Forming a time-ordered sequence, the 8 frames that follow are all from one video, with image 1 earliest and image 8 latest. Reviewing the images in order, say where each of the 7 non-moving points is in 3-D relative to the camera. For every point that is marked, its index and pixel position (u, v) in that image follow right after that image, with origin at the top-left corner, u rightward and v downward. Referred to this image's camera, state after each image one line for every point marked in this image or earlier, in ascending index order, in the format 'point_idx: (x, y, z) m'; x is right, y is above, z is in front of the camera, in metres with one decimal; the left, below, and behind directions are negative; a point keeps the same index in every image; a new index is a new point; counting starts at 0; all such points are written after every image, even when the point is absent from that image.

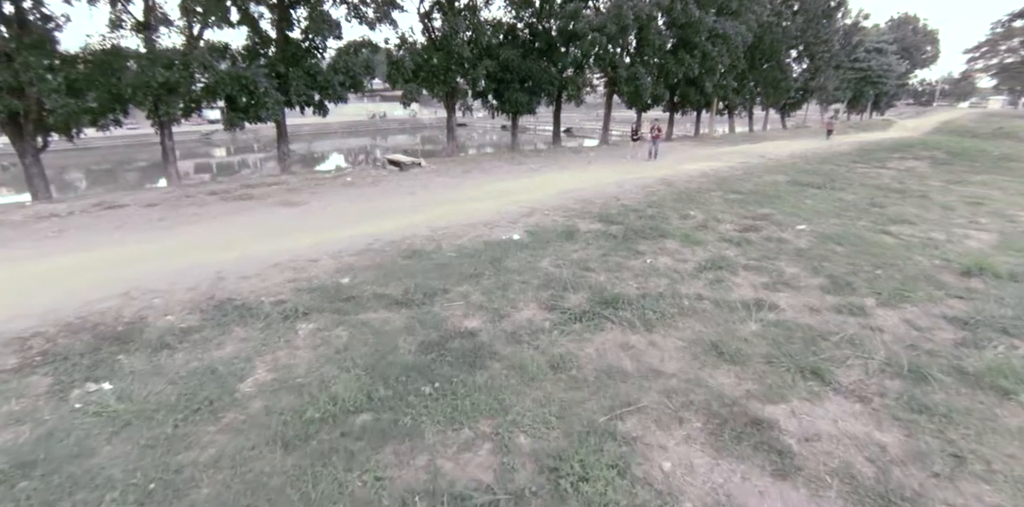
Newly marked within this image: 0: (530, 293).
0: (+0.2, -0.4, +5.2) m
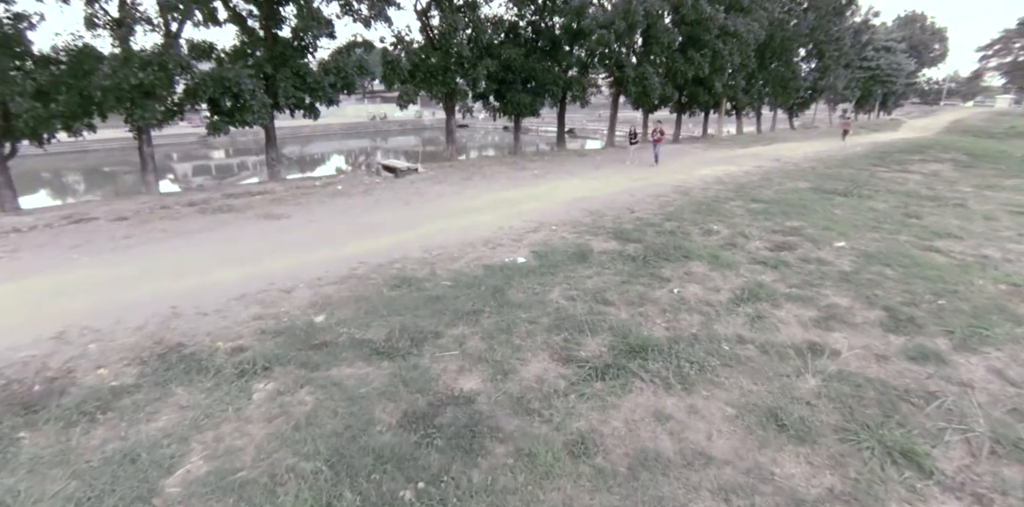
0: (+0.2, -0.8, +4.3) m
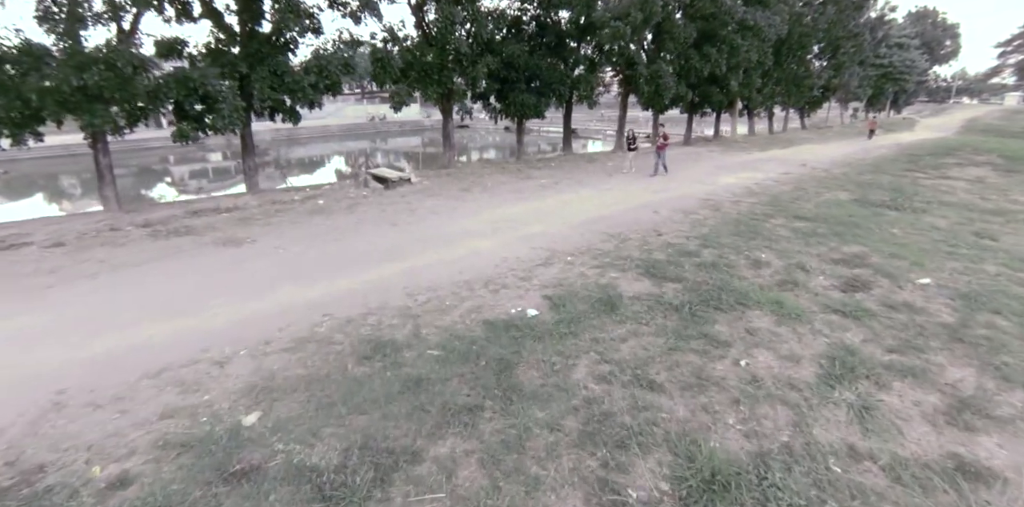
0: (+0.3, -1.3, +2.9) m
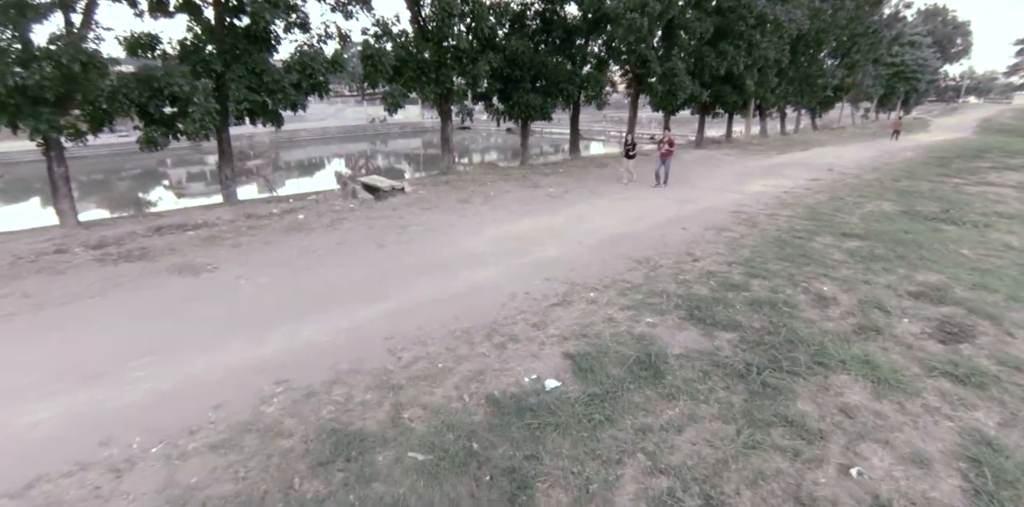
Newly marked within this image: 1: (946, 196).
0: (+0.4, -1.7, +1.7) m
1: (+10.7, +1.4, +11.6) m
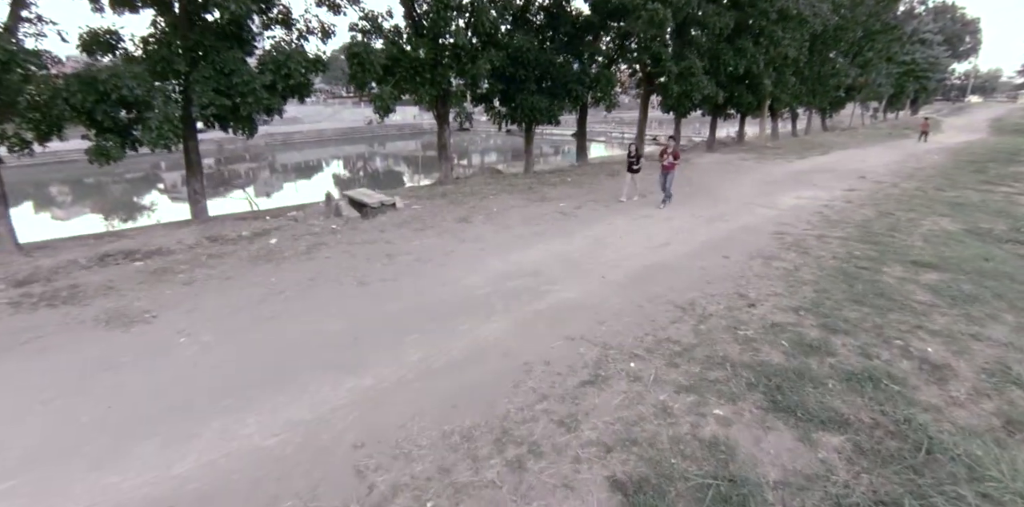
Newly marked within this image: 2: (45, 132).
0: (+0.6, -2.2, +0.5) m
1: (+10.9, +1.0, +10.3) m
2: (-8.2, +2.2, +8.2) m
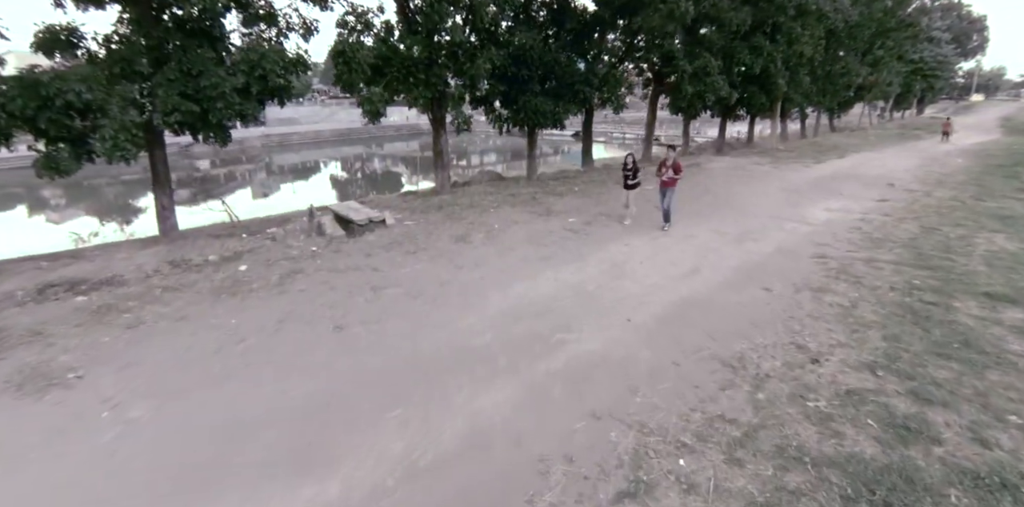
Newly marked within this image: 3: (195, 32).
0: (+0.6, -2.6, -0.5) m
1: (+10.9, +0.6, +9.4) m
2: (-8.2, +1.8, +7.3) m
3: (-5.9, +4.1, +8.6) m
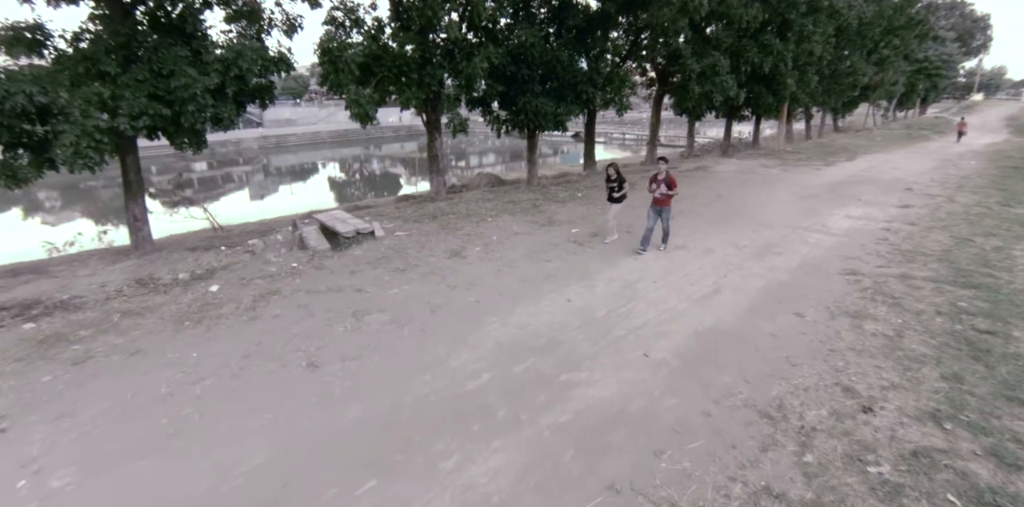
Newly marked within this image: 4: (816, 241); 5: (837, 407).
0: (+0.6, -2.8, -1.1) m
1: (+10.9, +0.4, +8.7) m
2: (-8.2, +1.5, +6.6) m
3: (-5.9, +3.8, +8.0) m
4: (+5.0, +0.2, +7.7) m
5: (+2.5, -1.2, +3.6) m
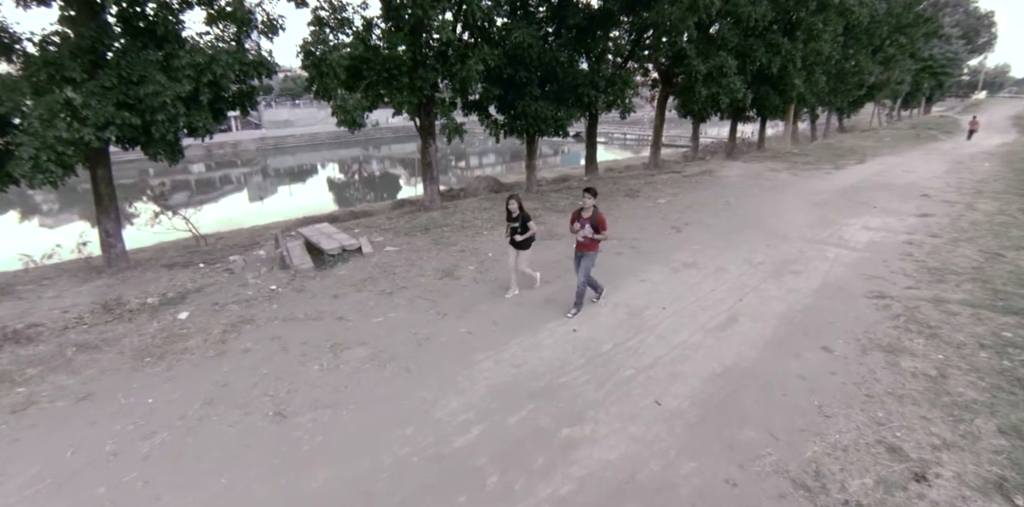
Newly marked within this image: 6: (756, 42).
0: (+0.6, -3.1, -1.7) m
1: (+10.9, +0.2, +8.2) m
2: (-8.2, +1.2, +6.1) m
3: (-5.9, +3.6, +7.5) m
4: (+5.0, -0.1, +7.2) m
5: (+2.5, -1.4, +3.1) m
6: (+7.5, +6.5, +14.5) m
